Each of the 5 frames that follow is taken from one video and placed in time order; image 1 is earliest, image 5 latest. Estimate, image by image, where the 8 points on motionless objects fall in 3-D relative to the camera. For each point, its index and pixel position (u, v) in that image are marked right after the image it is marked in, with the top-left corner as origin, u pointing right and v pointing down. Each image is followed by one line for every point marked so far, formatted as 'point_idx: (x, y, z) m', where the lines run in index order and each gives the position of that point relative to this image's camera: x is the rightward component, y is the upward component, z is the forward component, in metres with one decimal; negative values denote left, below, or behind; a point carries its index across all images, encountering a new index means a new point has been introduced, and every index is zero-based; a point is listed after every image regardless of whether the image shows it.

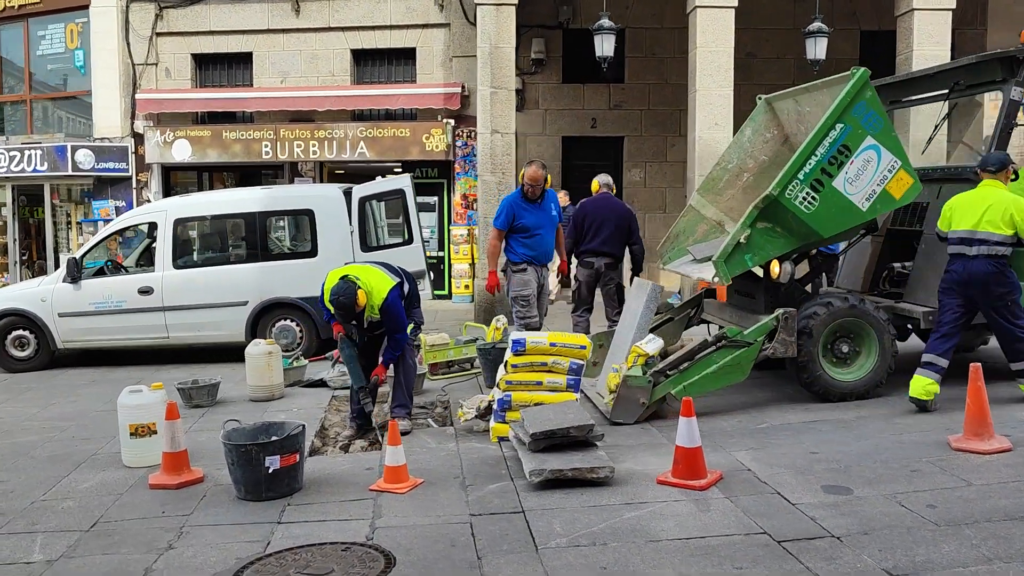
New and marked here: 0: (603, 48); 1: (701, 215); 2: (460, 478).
0: (+1.1, +3.0, +11.2) m
1: (+1.6, +0.6, +7.4) m
2: (-0.3, -1.0, +4.9) m
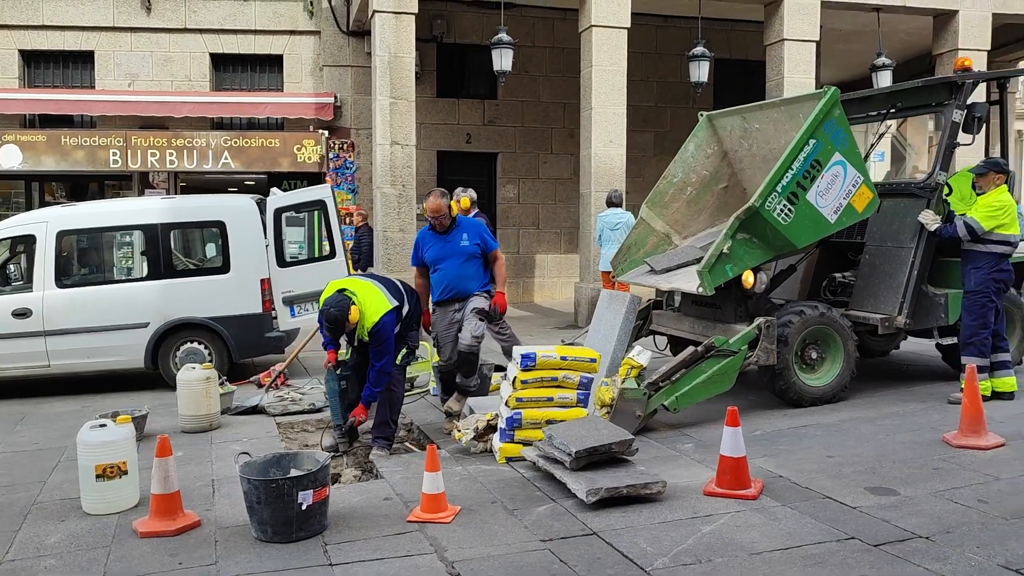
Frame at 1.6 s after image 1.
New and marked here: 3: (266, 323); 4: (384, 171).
0: (-0.1, +2.8, +11.1) m
1: (+1.2, +0.5, +7.5) m
2: (-0.1, -1.1, +4.6) m
3: (-2.2, -0.3, +8.1) m
4: (-1.5, +1.4, +10.6) m
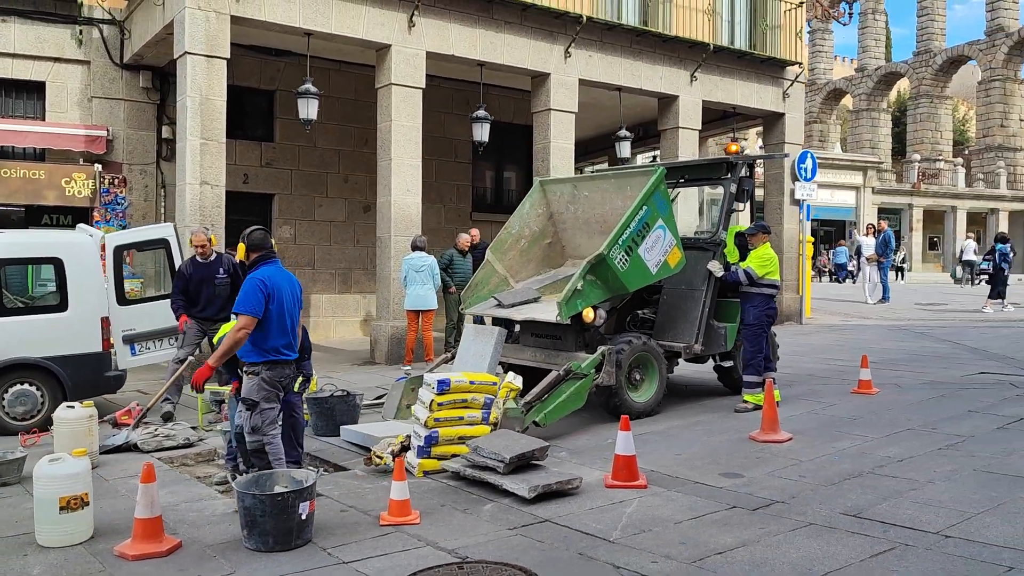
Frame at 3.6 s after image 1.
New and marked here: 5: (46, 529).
0: (-2.7, +2.3, +11.6) m
1: (-0.2, +0.2, +8.5) m
2: (-0.4, -1.3, +5.4) m
3: (-3.6, -0.7, +7.9) m
4: (-3.8, +0.9, +10.6) m
5: (-2.5, -1.3, +4.7) m
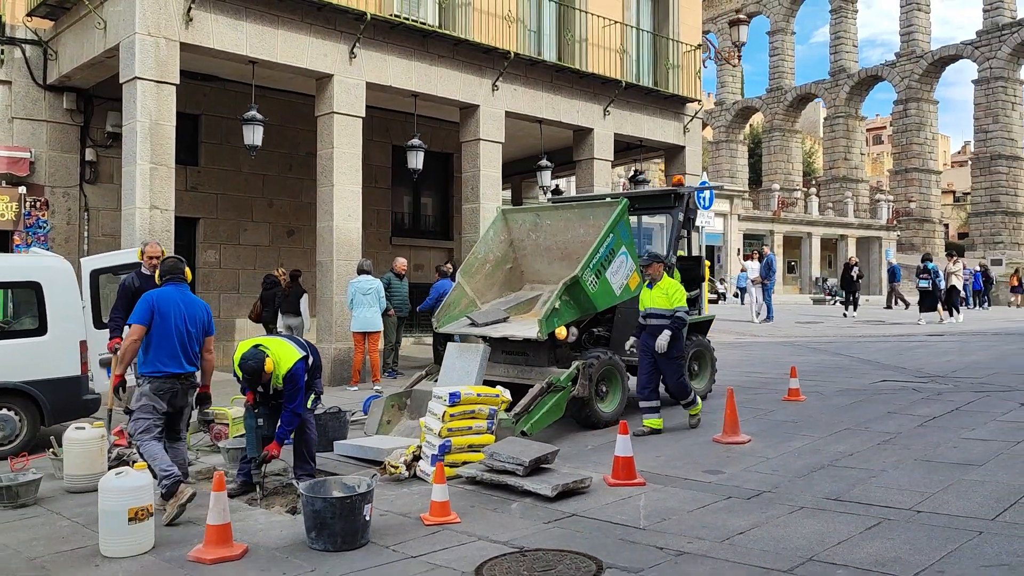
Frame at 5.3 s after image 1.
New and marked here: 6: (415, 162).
0: (-3.4, +2.0, +11.8) m
1: (-0.5, 0.0, +9.1) m
2: (-0.2, -1.4, +5.9) m
3: (-3.8, -0.9, +7.9) m
4: (-4.4, +0.6, +10.6) m
5: (-2.2, -1.4, +4.9) m
6: (-1.5, +1.9, +13.6) m
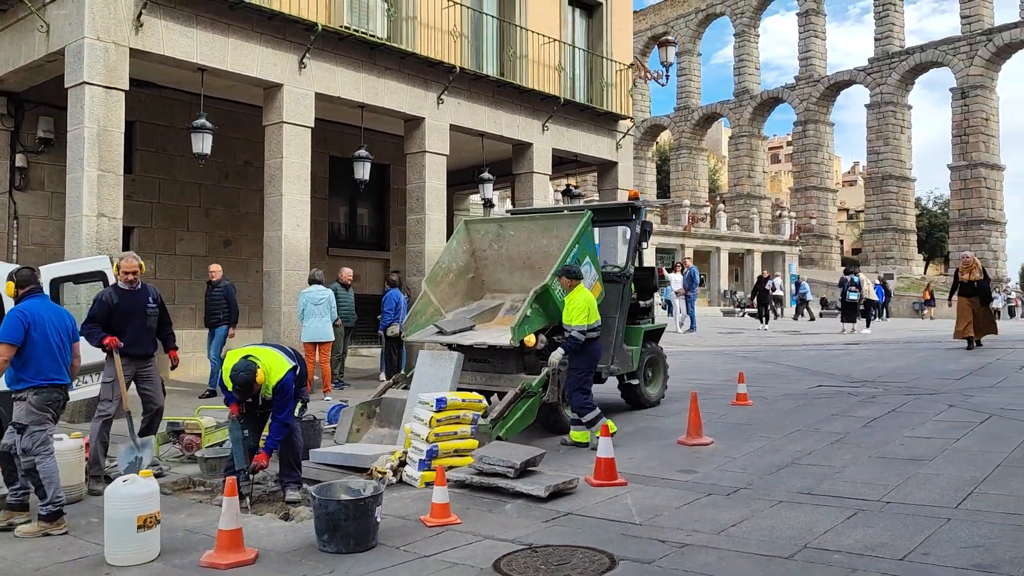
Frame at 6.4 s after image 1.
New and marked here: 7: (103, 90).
0: (-4.1, +1.9, +11.6) m
1: (-0.9, -0.1, +9.2) m
2: (-0.3, -1.5, +6.0) m
3: (-4.0, -0.9, +7.7) m
4: (-4.9, +0.5, +10.3) m
5: (-2.1, -1.4, +4.9) m
6: (-2.3, +1.8, +13.7) m
7: (-4.8, +2.3, +10.5) m
